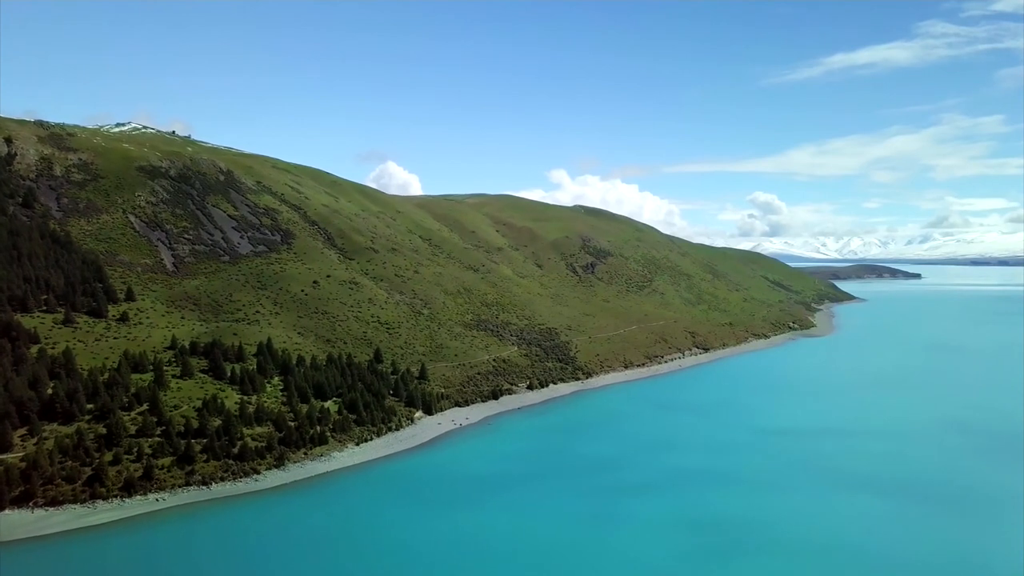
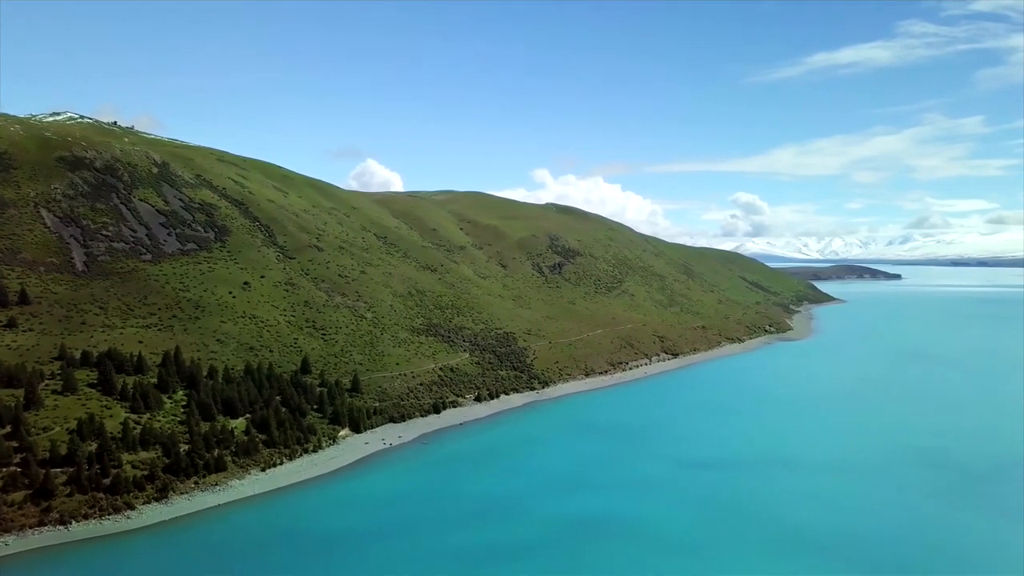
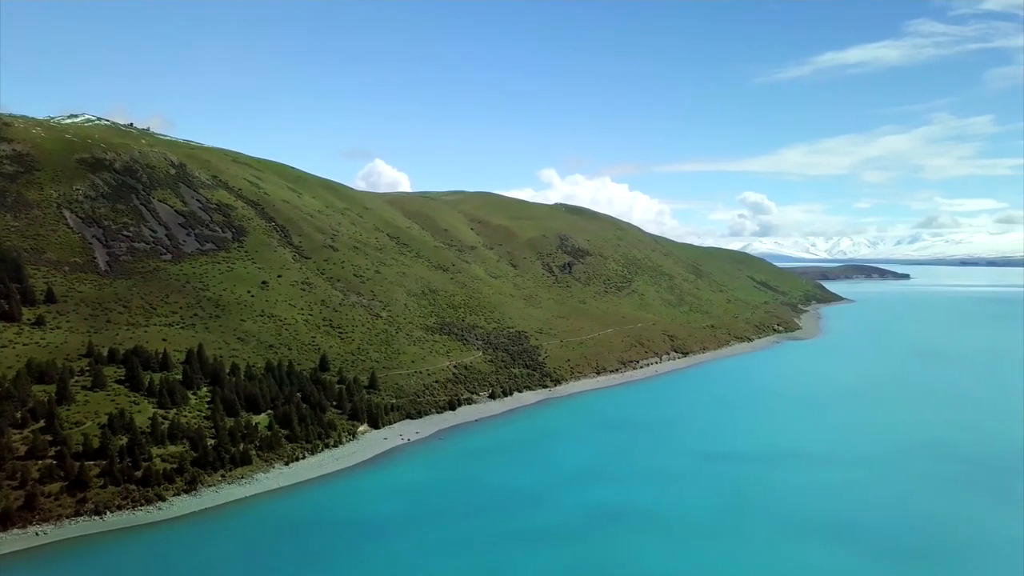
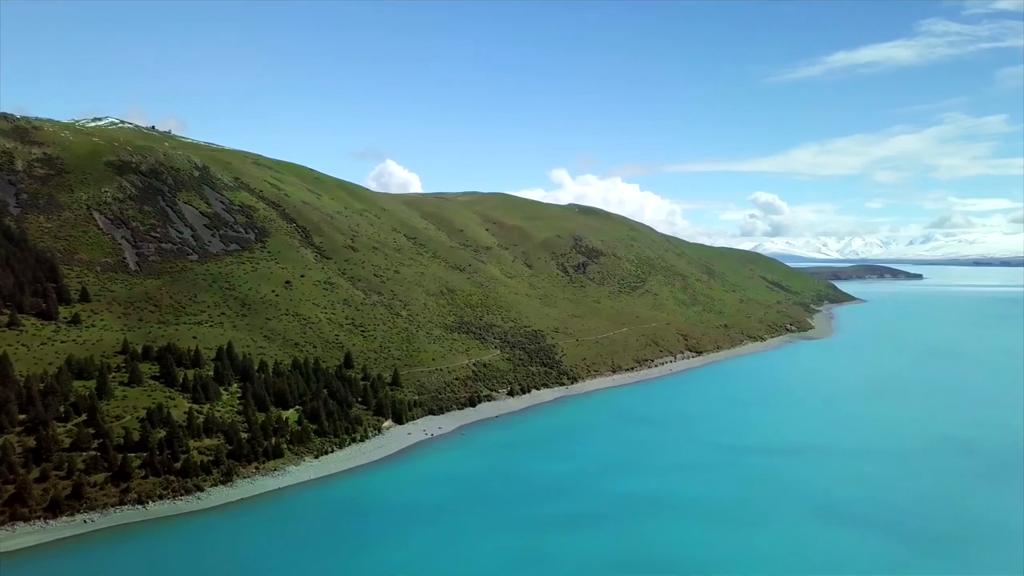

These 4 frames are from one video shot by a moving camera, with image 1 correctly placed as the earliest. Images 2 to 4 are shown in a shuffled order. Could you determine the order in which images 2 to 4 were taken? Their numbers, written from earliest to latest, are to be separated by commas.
4, 3, 2
